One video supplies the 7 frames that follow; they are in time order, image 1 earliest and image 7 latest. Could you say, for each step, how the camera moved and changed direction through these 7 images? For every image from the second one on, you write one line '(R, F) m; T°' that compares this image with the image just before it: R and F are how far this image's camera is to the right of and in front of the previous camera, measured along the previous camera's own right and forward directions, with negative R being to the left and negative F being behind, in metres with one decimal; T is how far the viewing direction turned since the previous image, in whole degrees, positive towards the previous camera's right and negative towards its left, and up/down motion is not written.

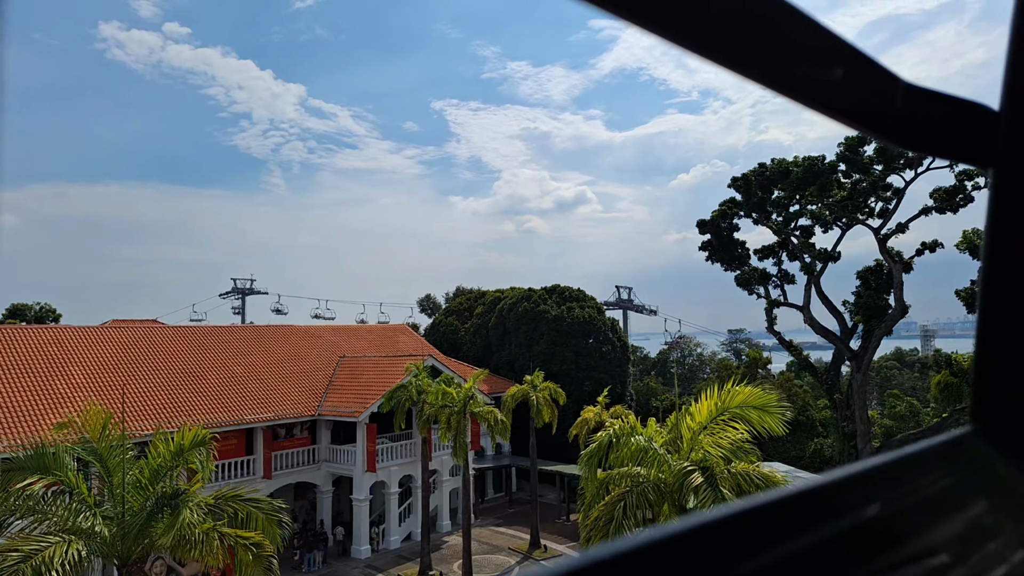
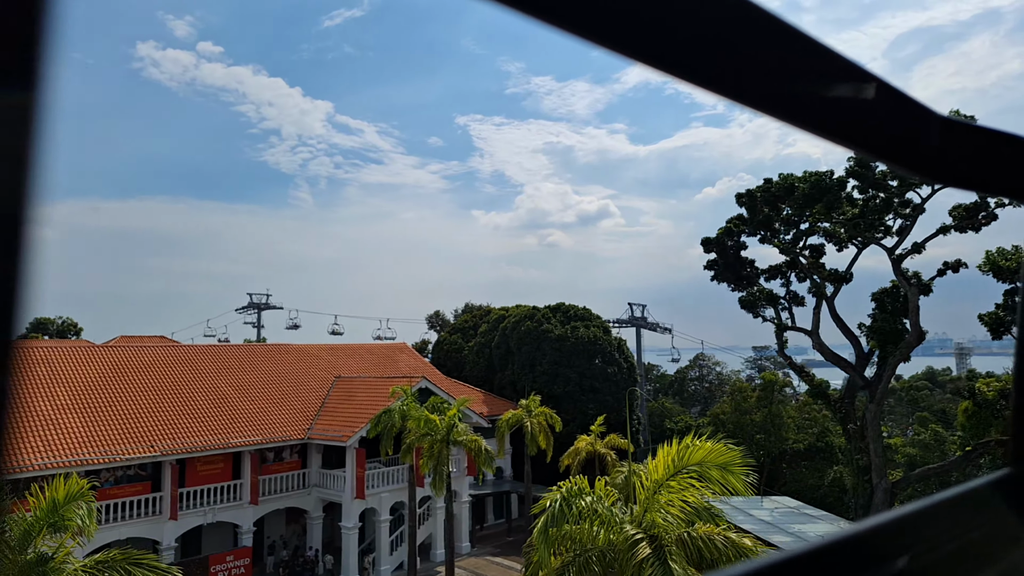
(+0.3, +0.4) m; -2°
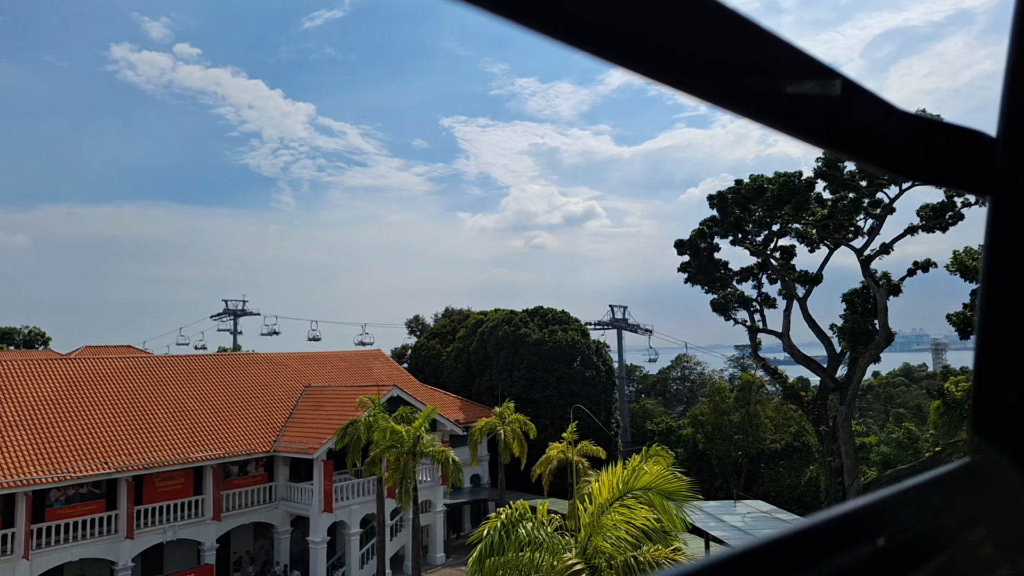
(+0.2, +0.1) m; +1°
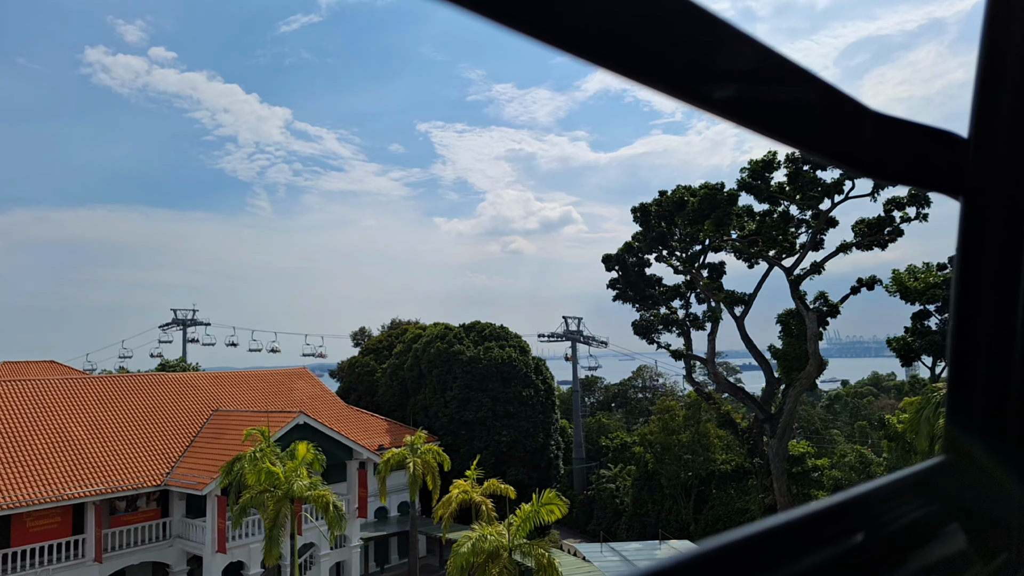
(+0.7, +0.6) m; +2°
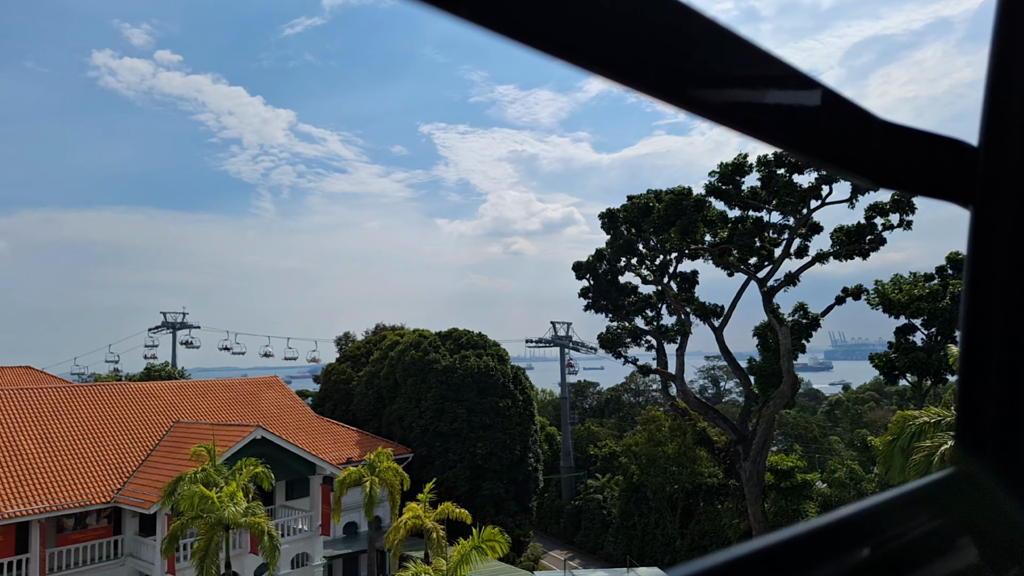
(+0.4, +0.4) m; 0°
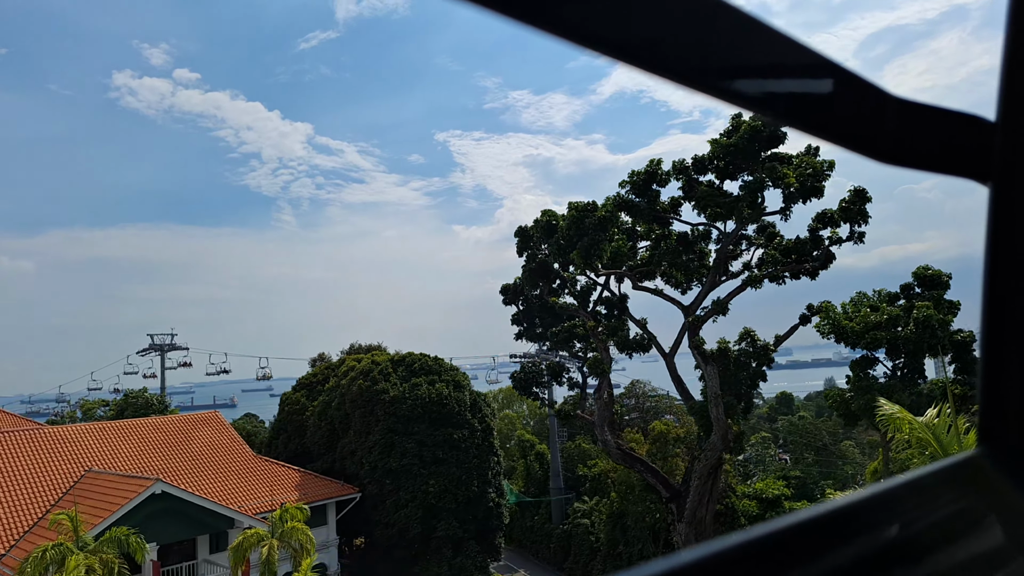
(+0.9, +0.9) m; -2°
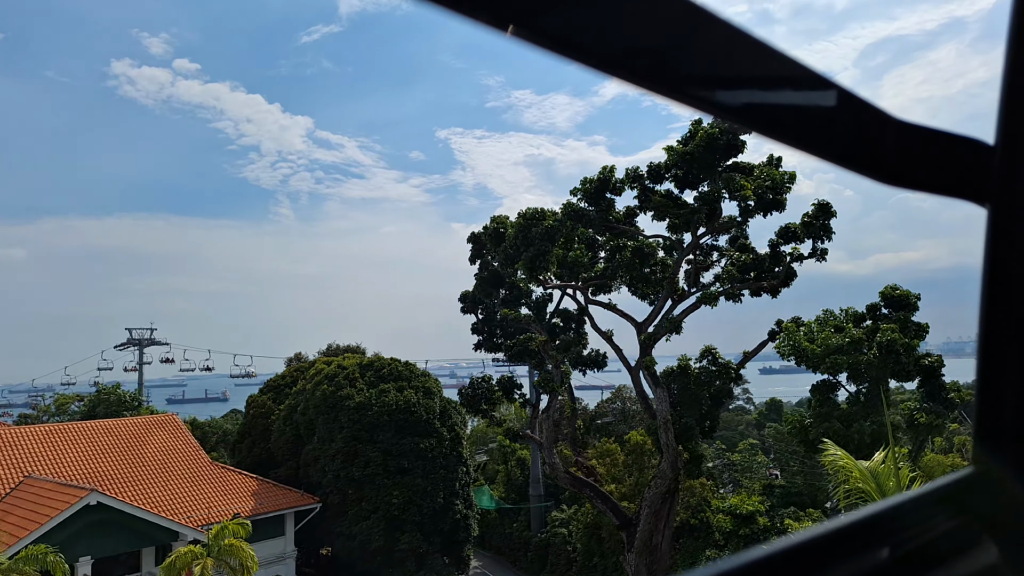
(+0.3, +0.3) m; 0°
